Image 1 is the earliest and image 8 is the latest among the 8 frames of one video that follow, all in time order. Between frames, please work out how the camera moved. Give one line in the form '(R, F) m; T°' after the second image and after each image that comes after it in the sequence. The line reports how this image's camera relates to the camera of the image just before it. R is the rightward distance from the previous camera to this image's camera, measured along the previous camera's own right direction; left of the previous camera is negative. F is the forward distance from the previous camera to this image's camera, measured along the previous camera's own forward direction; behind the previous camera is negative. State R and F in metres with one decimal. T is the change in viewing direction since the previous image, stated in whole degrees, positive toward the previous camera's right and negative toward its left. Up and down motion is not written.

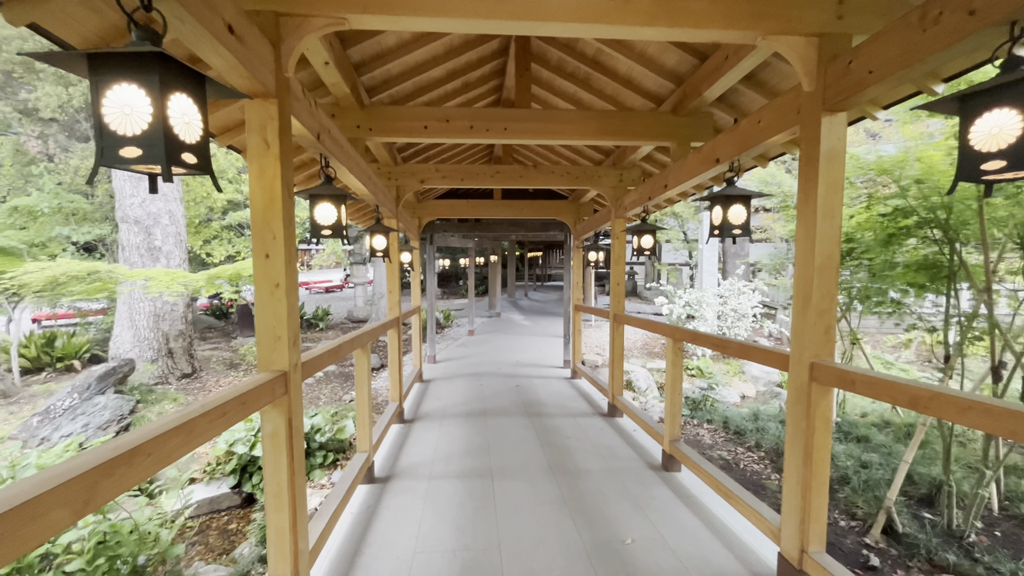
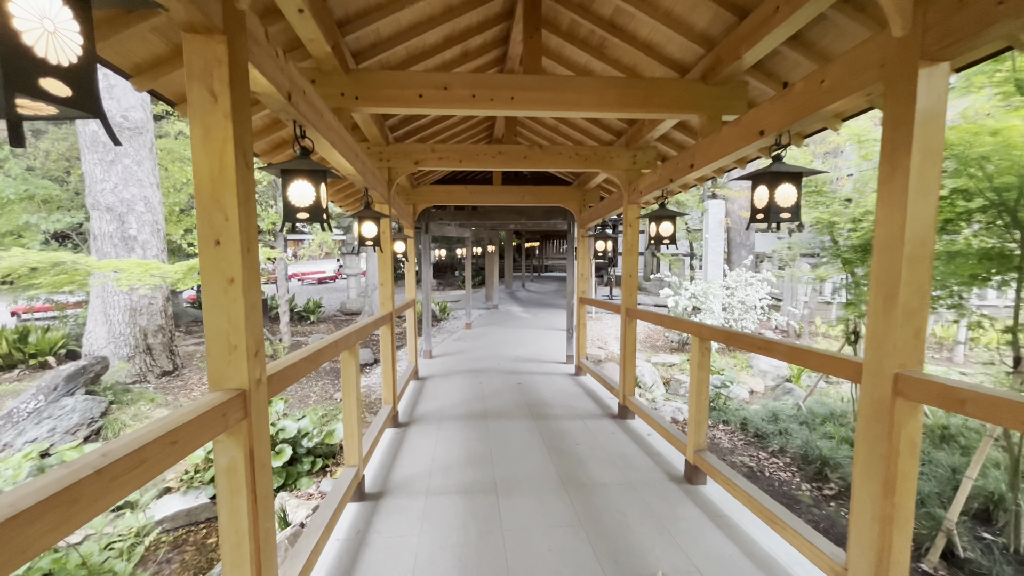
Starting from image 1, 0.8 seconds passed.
(-0.1, +0.3) m; +1°
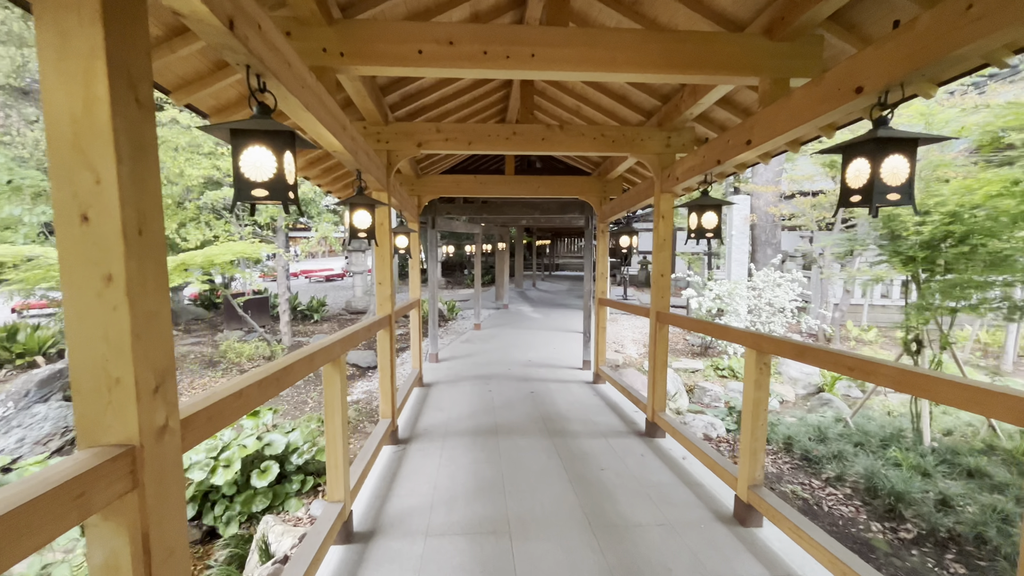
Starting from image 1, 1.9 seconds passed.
(0.0, +0.5) m; -1°
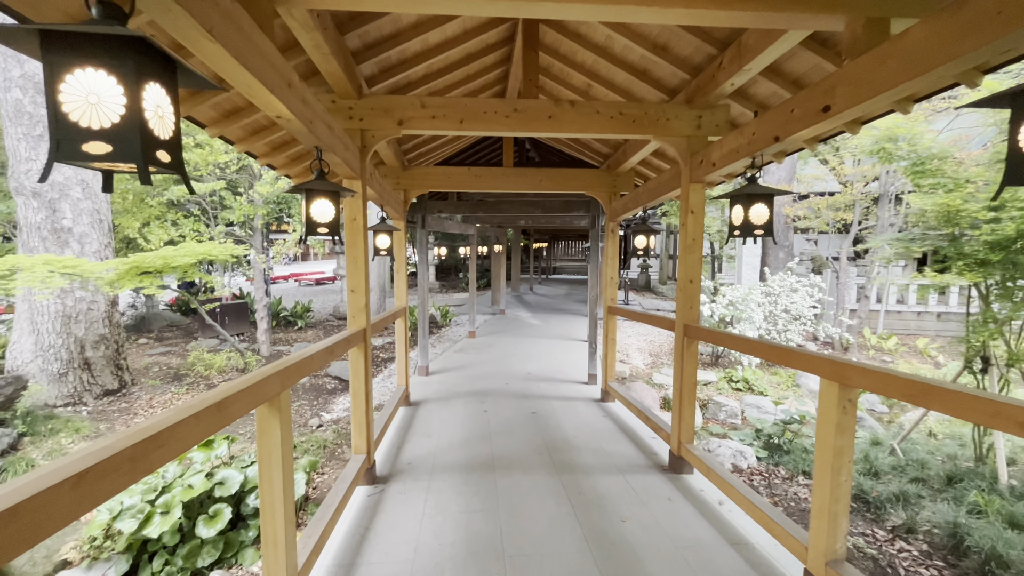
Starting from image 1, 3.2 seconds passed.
(0.0, +0.6) m; +1°
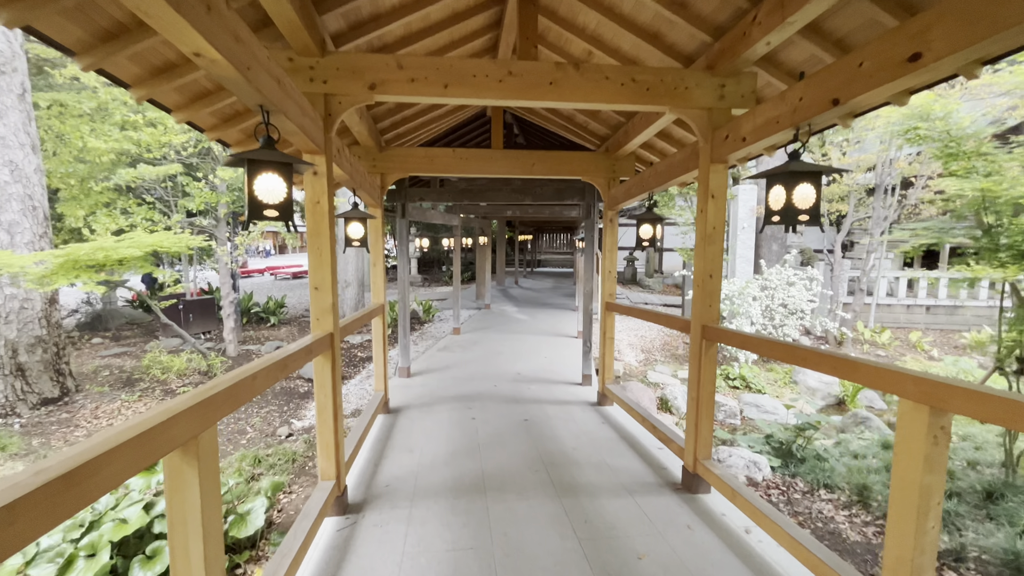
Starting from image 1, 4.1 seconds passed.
(-0.1, +0.4) m; +2°
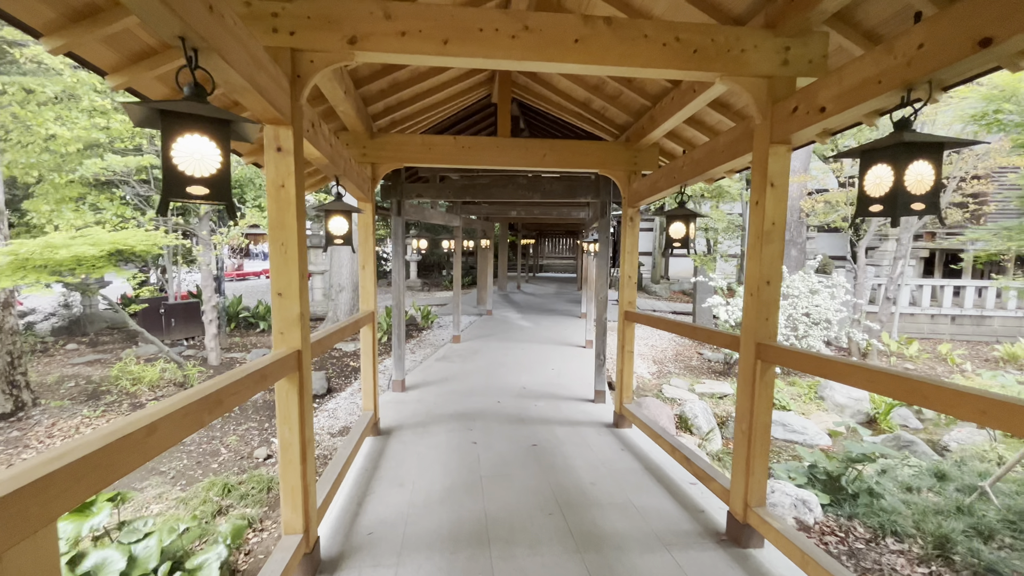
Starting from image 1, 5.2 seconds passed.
(-0.1, +0.5) m; 0°
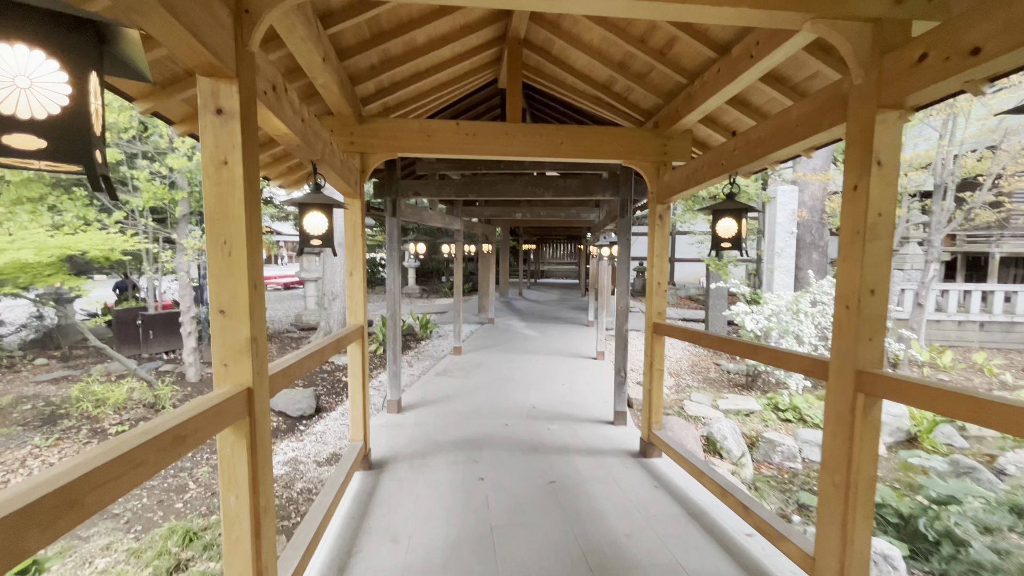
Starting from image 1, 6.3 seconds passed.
(-0.1, +0.5) m; 0°
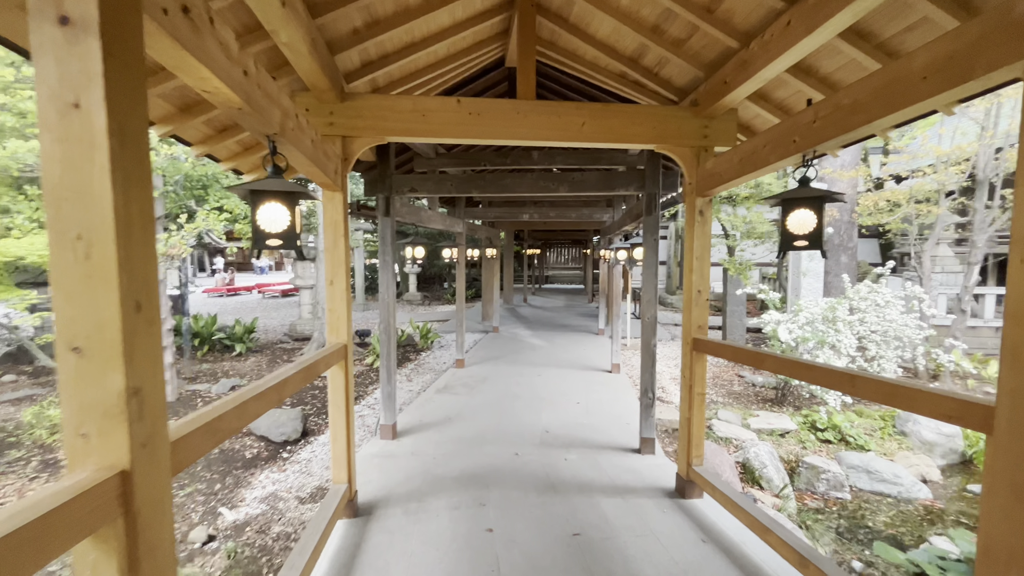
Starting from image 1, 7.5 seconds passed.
(-0.1, +0.5) m; 0°
